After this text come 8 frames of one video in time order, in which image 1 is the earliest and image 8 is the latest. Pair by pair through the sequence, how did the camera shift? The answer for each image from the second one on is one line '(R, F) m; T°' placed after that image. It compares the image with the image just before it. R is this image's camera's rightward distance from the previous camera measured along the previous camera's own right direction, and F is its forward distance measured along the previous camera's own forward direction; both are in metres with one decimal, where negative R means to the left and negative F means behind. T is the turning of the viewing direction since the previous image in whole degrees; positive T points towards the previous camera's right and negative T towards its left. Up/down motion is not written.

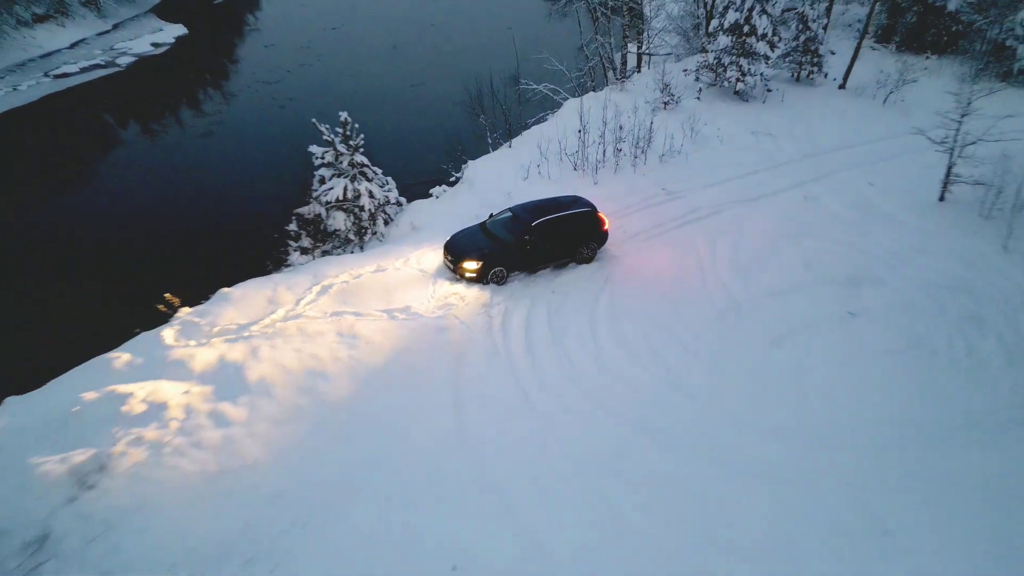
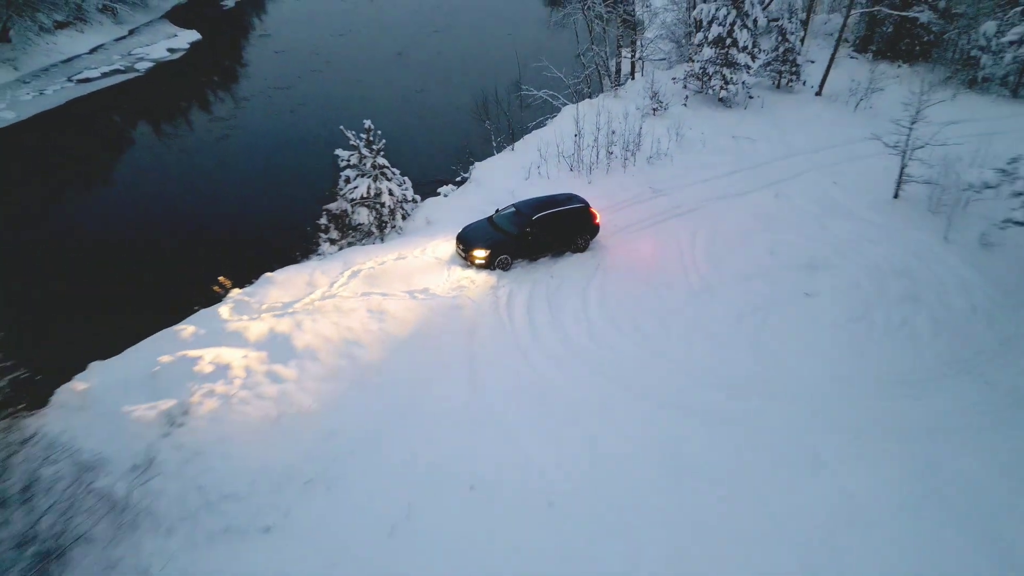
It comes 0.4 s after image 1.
(-0.1, -1.0) m; 0°
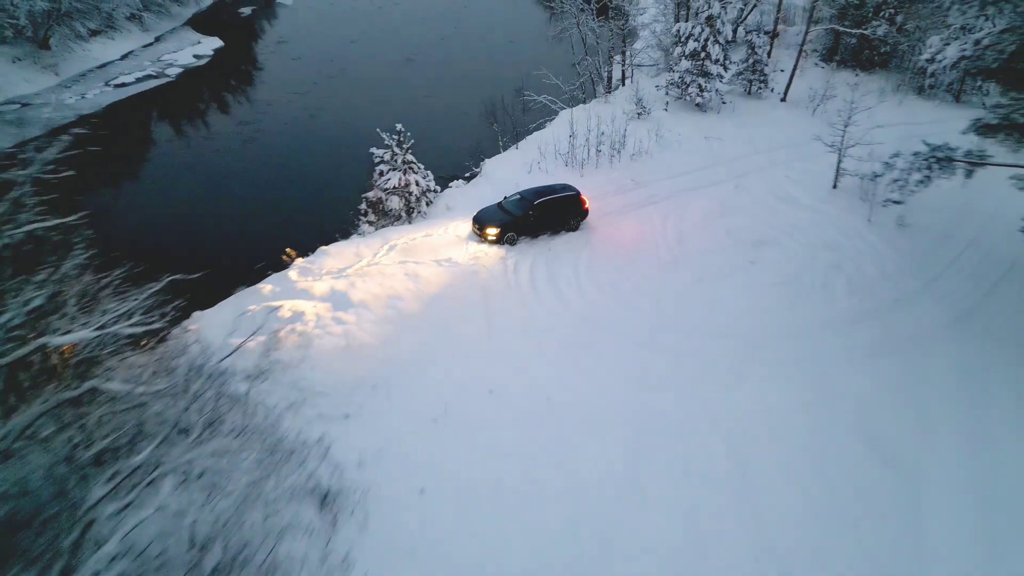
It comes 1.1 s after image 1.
(-0.1, -1.8) m; 0°
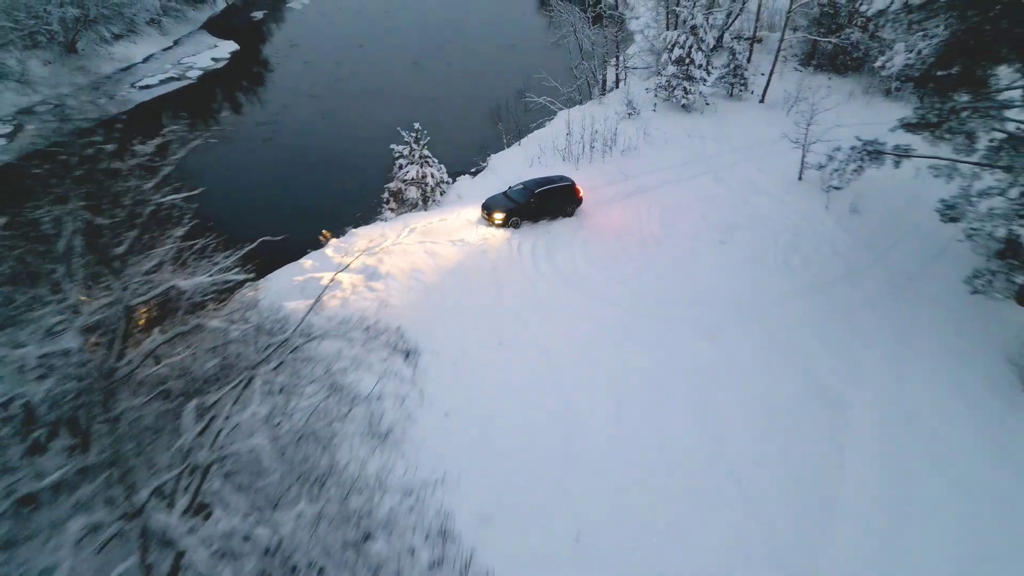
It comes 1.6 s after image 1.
(-0.1, -1.4) m; 0°
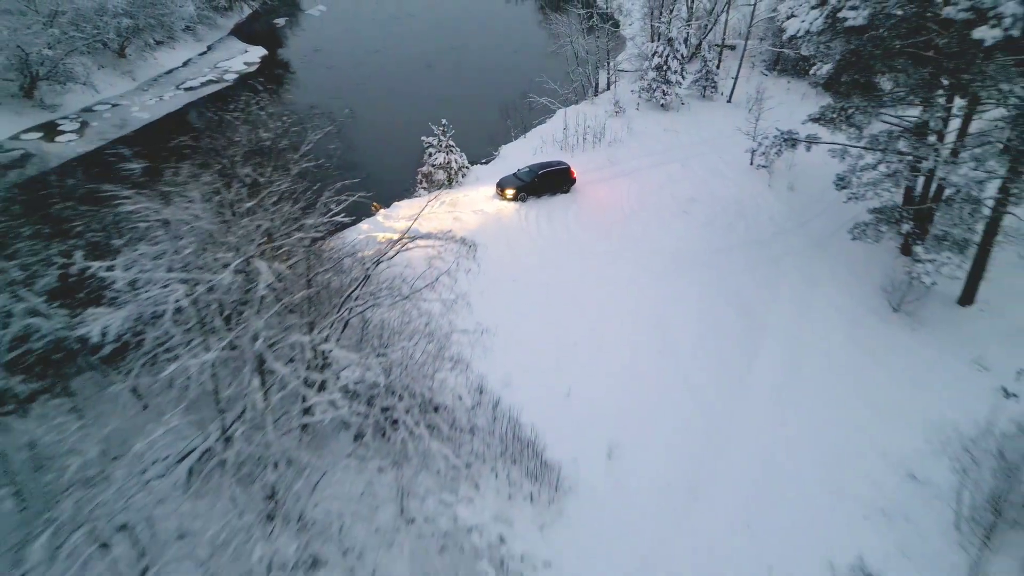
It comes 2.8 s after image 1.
(-0.3, -2.9) m; 0°
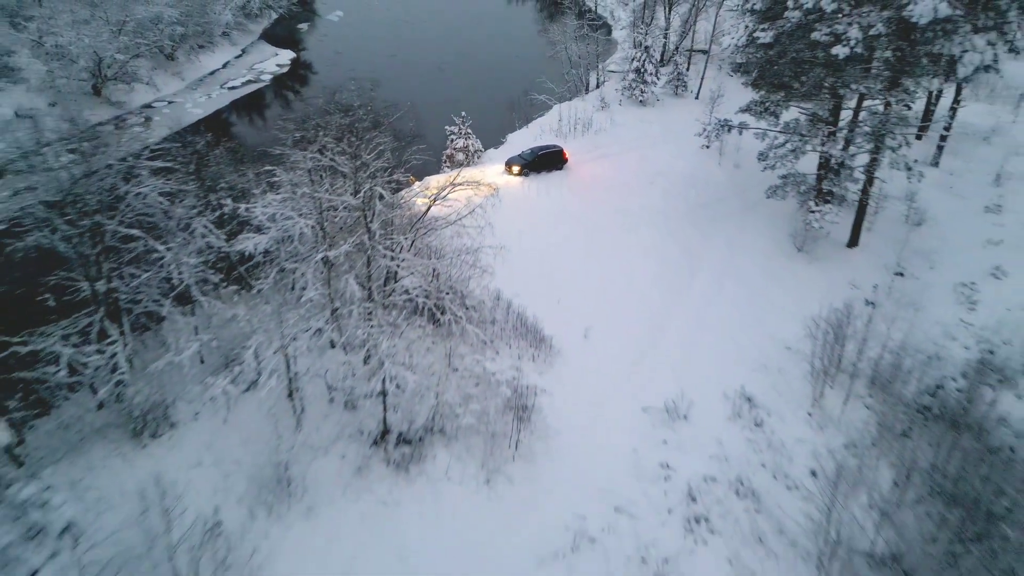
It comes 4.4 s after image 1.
(-0.2, -3.8) m; 0°
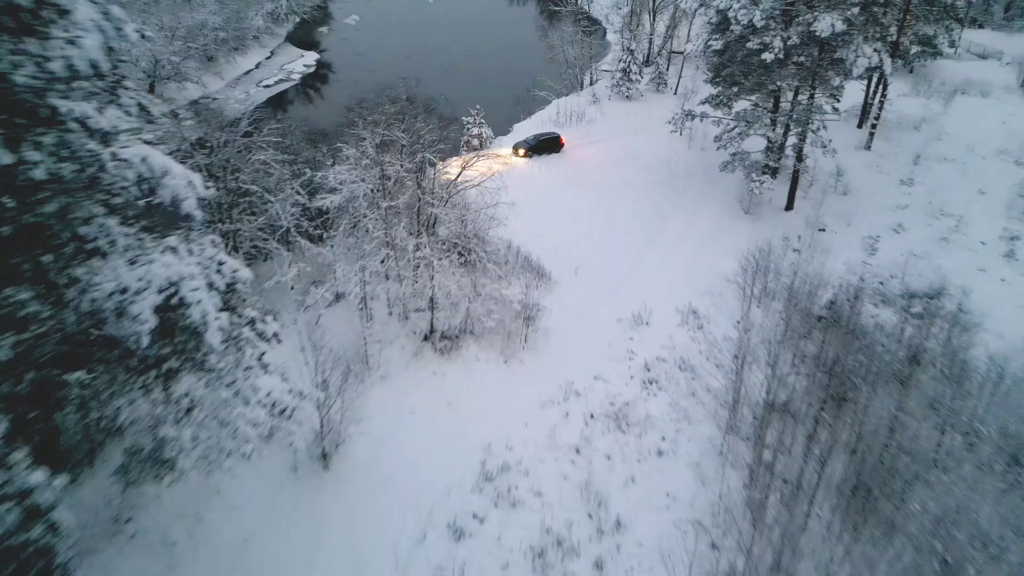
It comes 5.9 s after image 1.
(-0.3, -3.8) m; 0°
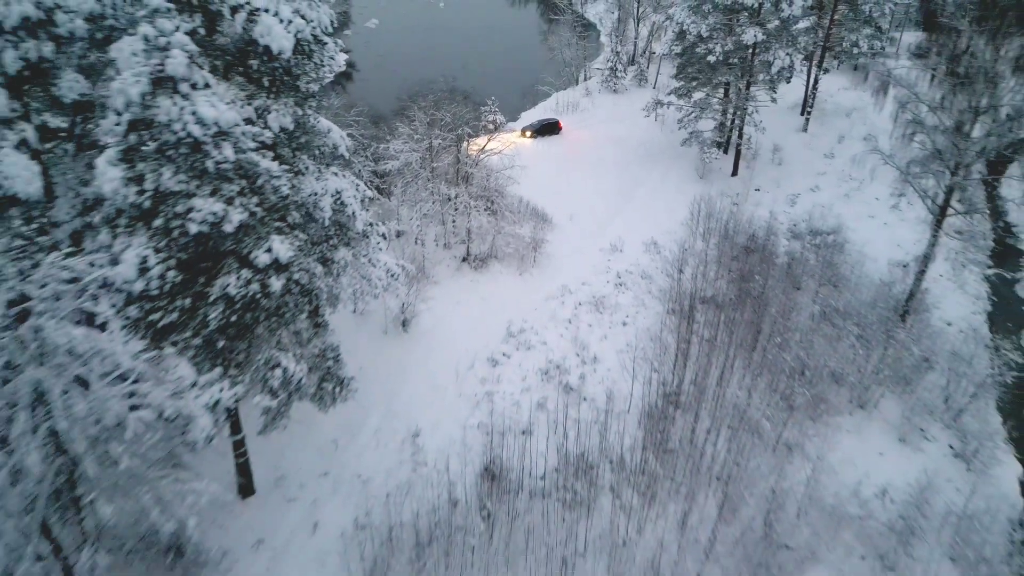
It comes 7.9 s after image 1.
(-0.6, -5.5) m; 0°
